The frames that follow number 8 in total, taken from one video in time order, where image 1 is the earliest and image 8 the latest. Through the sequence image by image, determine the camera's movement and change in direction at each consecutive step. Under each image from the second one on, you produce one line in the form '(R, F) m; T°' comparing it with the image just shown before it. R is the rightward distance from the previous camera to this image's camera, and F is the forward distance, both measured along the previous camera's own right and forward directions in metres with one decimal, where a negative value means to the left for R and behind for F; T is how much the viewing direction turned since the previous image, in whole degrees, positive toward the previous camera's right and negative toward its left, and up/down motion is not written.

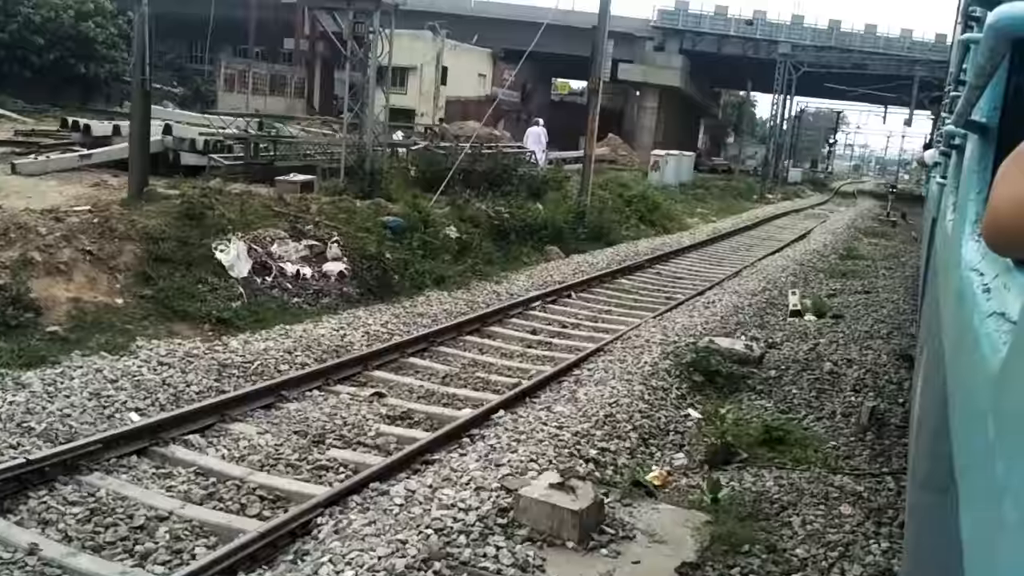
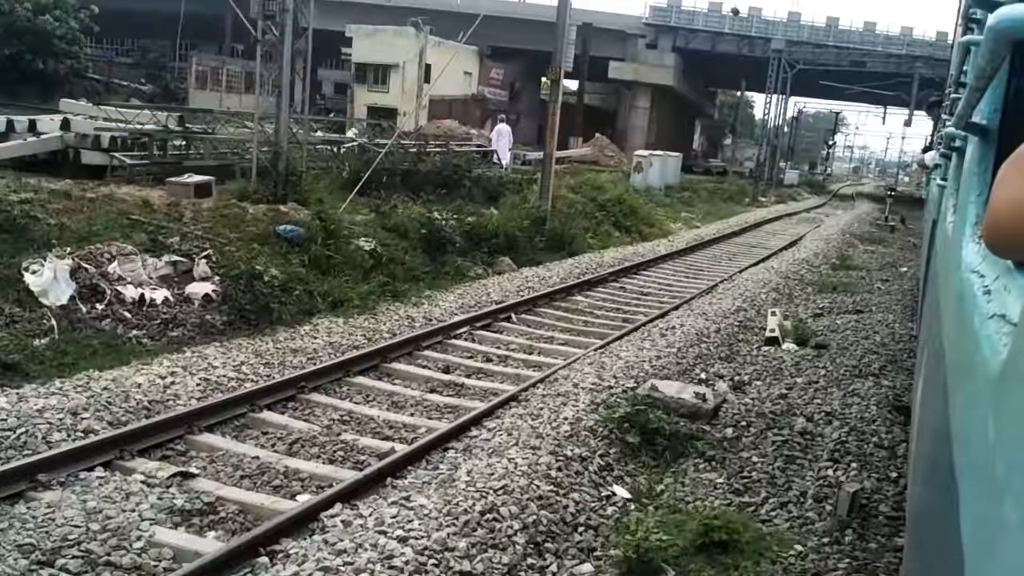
(+1.0, +2.0) m; 0°
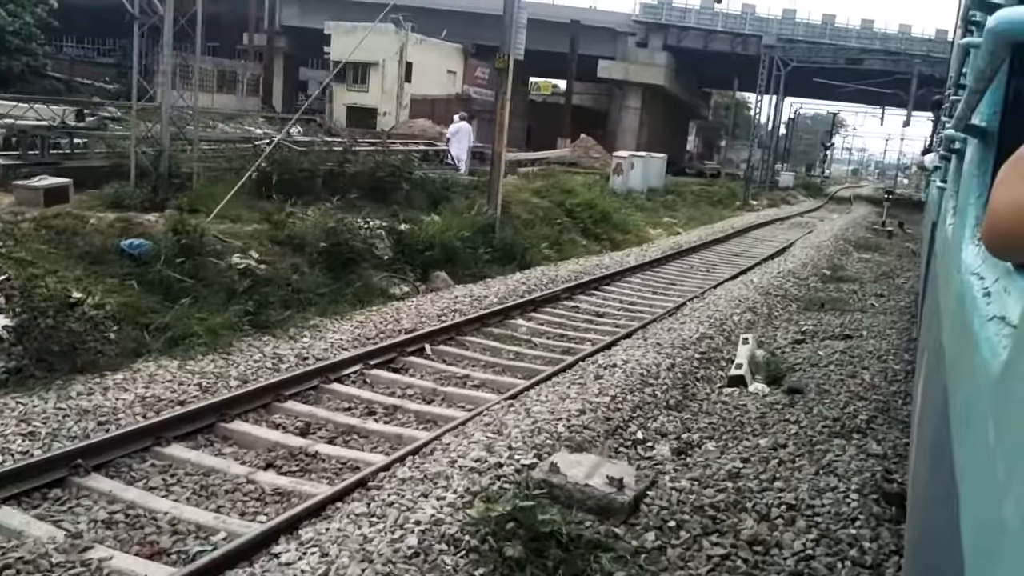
(+1.0, +1.9) m; 0°
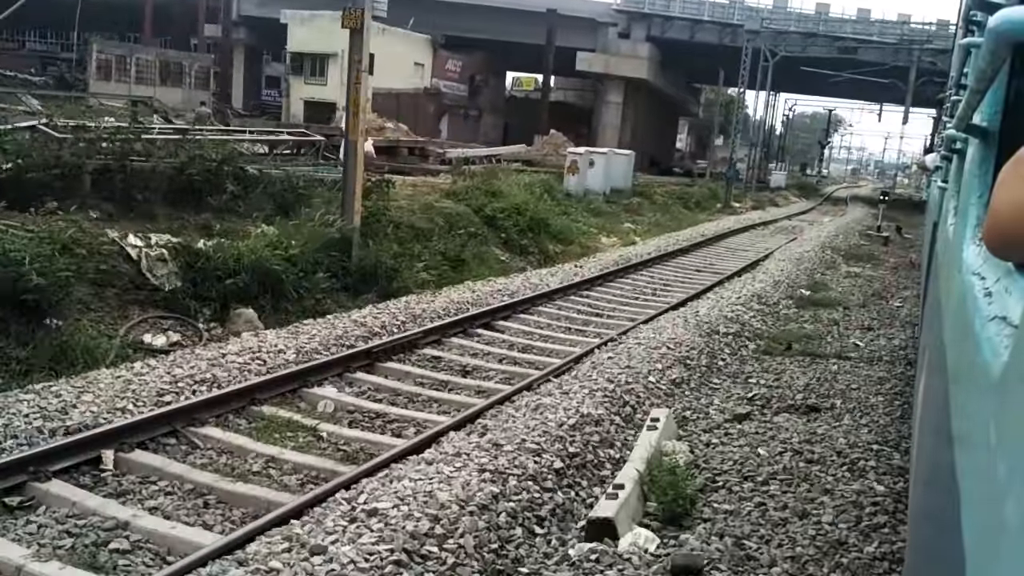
(+1.8, +3.6) m; 0°
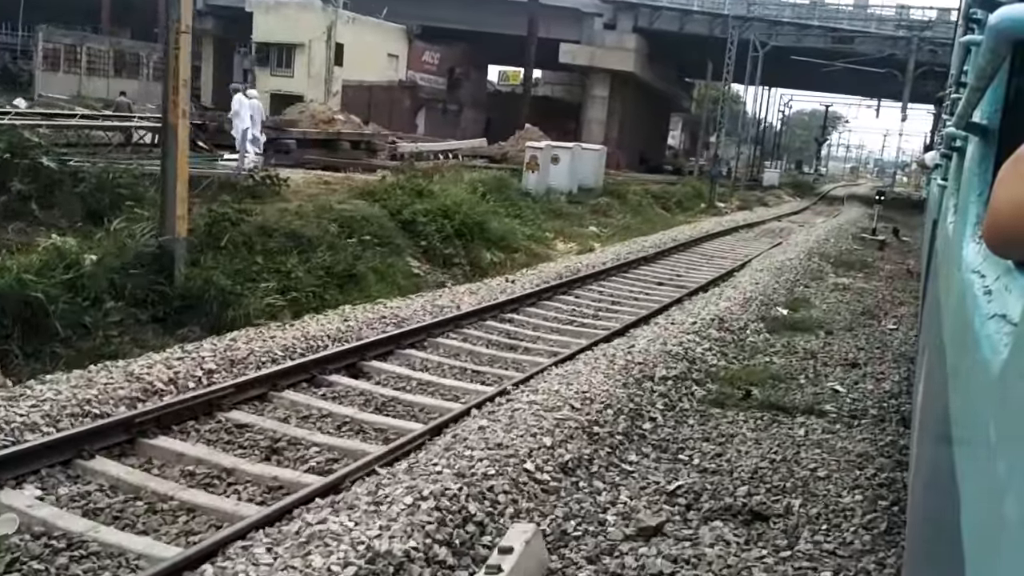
(+1.3, +2.5) m; 0°
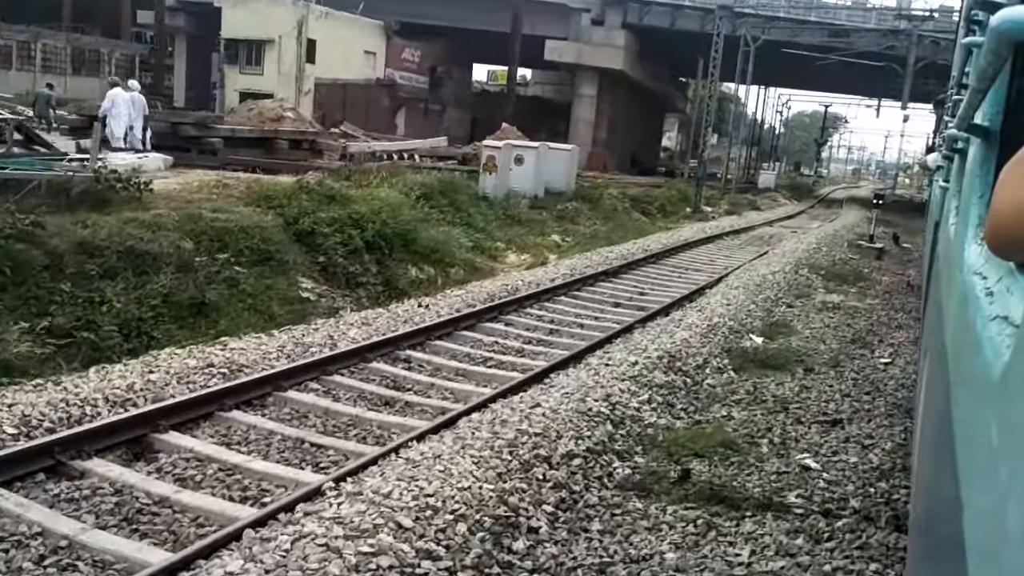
(+1.1, +2.2) m; 0°
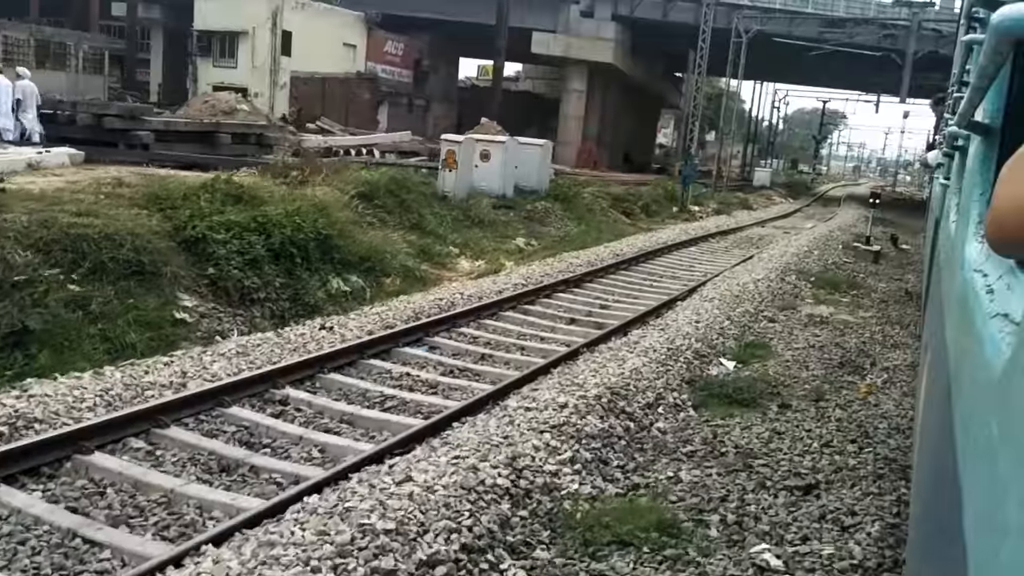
(+0.8, +1.7) m; 0°
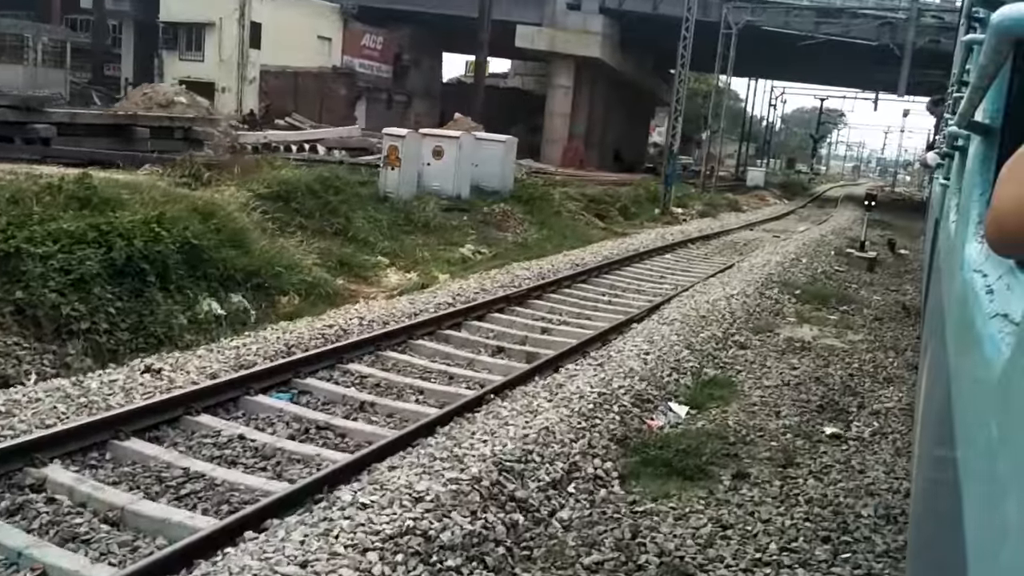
(+1.0, +1.9) m; 0°
